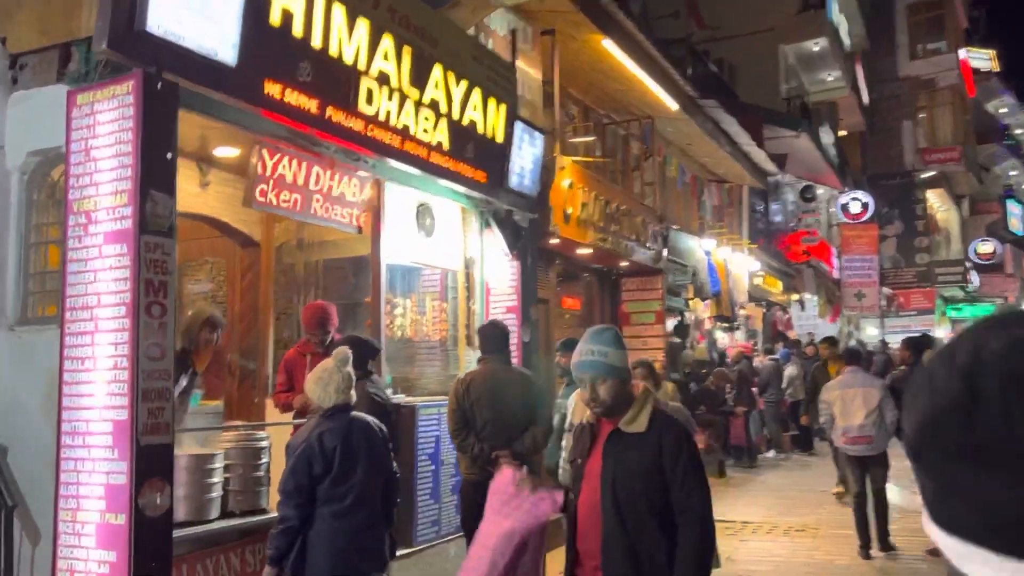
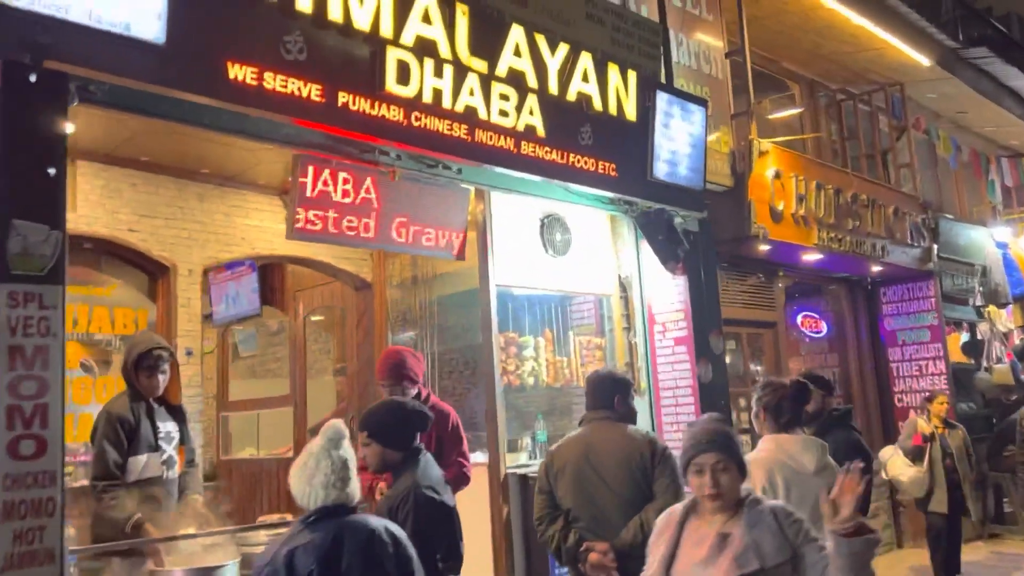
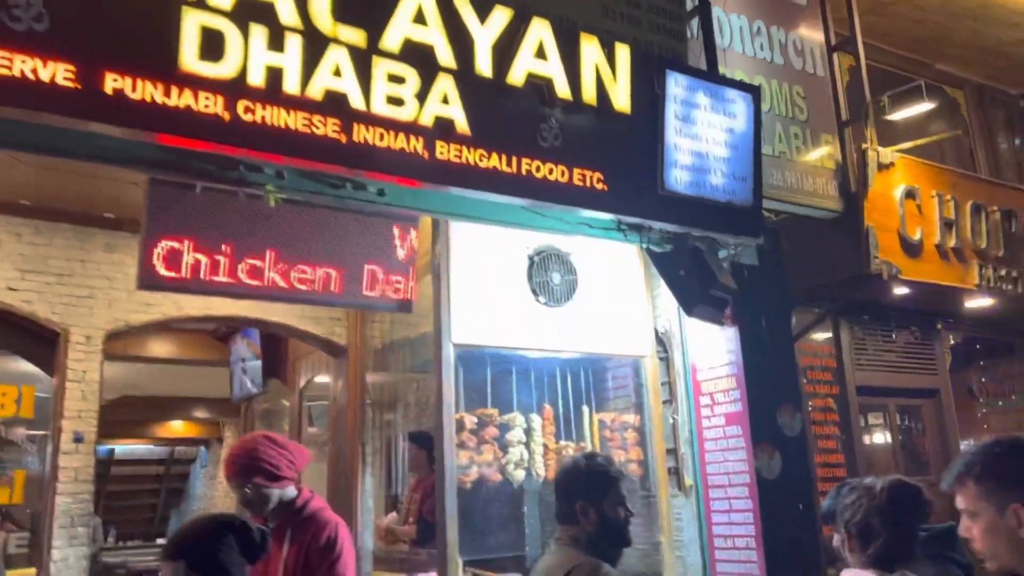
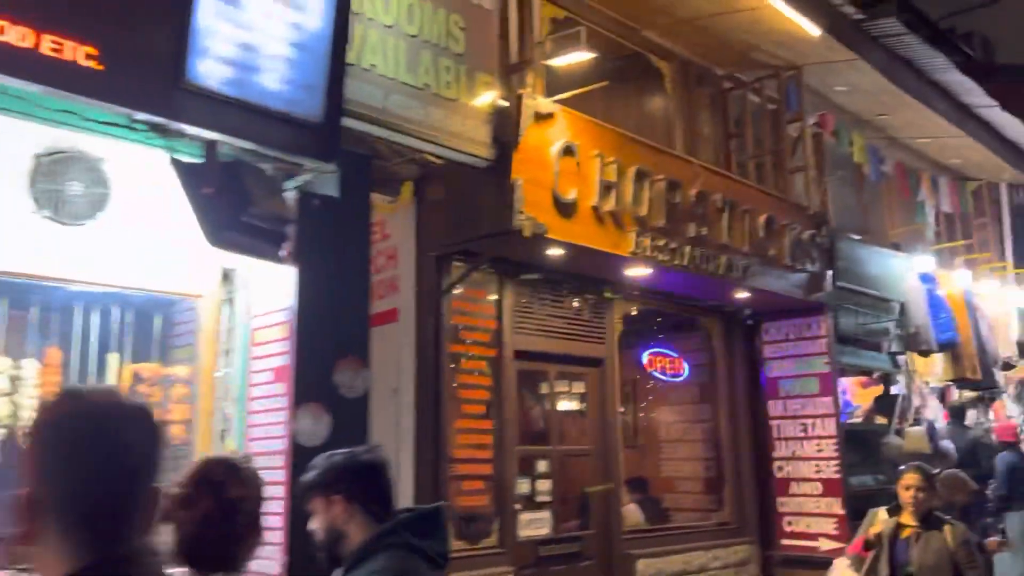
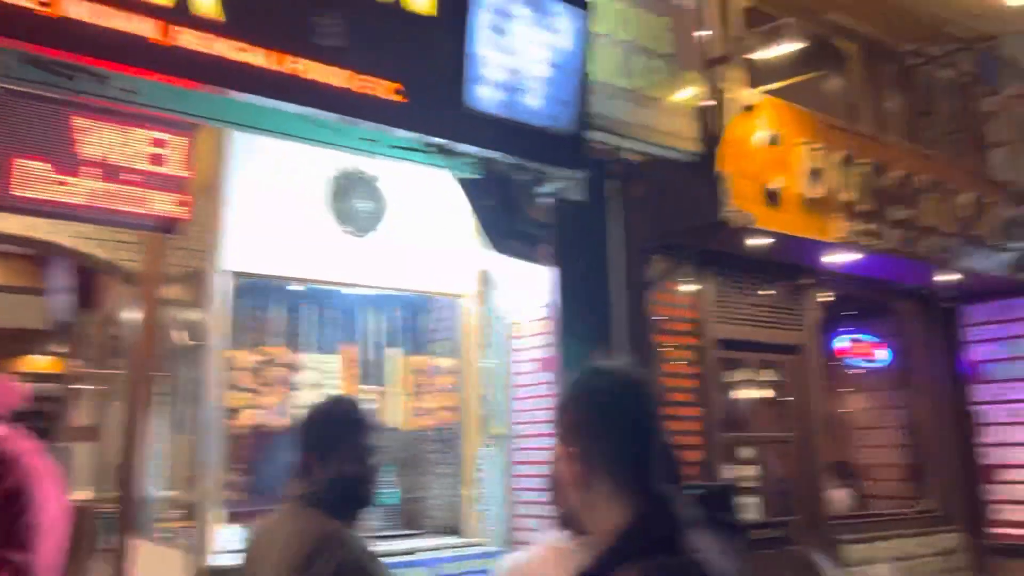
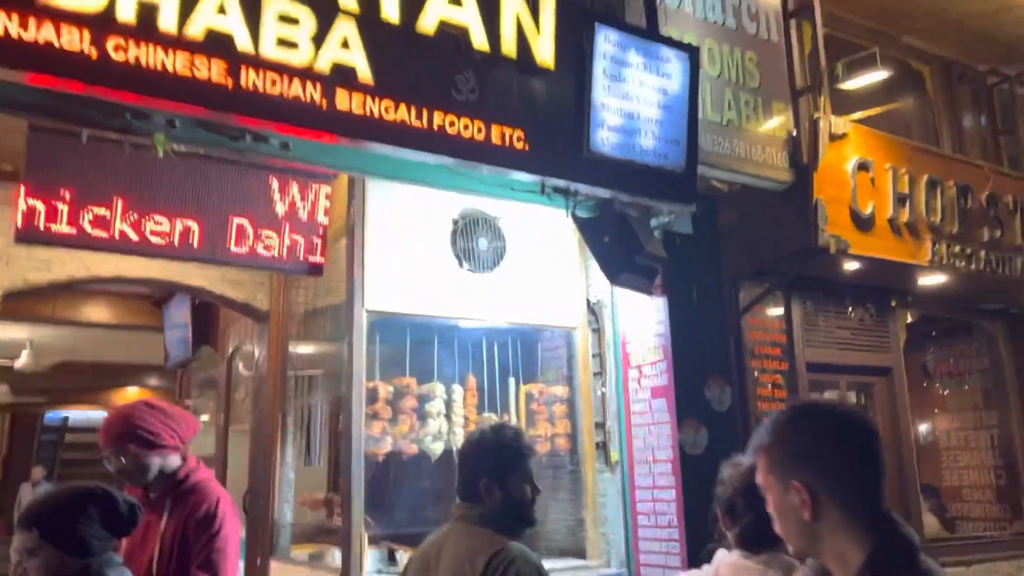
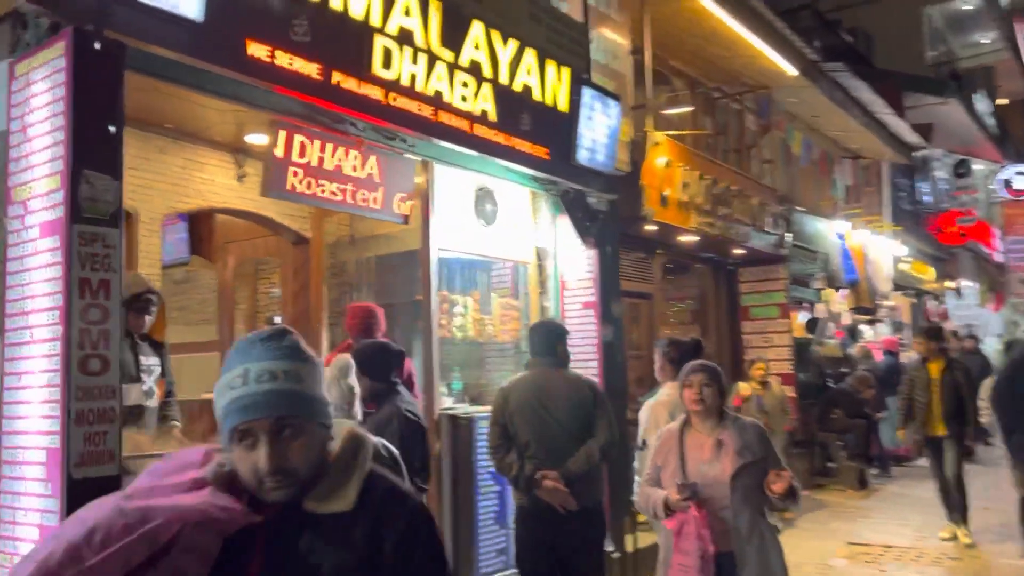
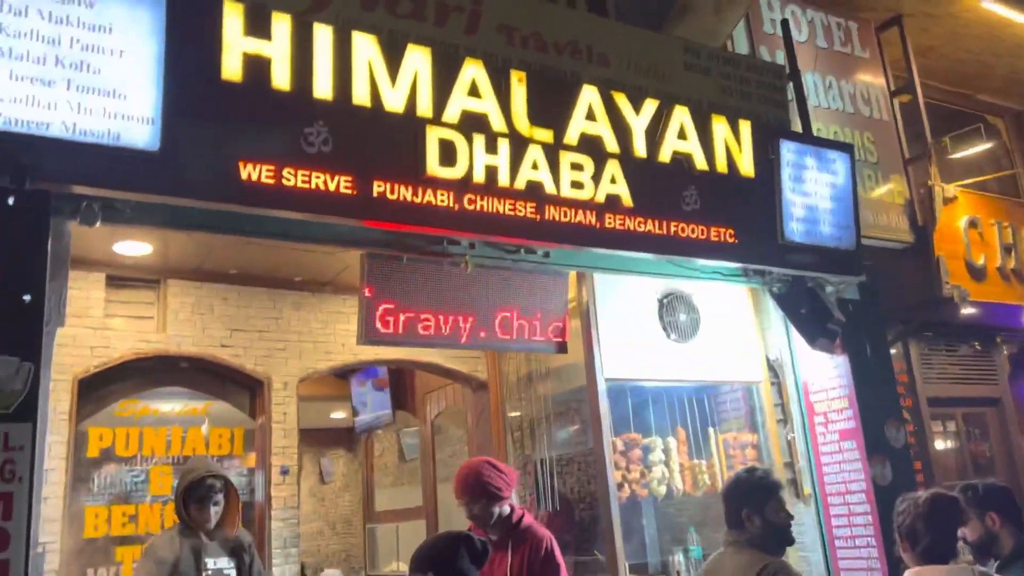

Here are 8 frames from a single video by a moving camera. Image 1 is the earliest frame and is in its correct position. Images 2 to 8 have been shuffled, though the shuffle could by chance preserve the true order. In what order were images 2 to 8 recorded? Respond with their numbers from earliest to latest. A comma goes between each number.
7, 2, 8, 3, 6, 5, 4
